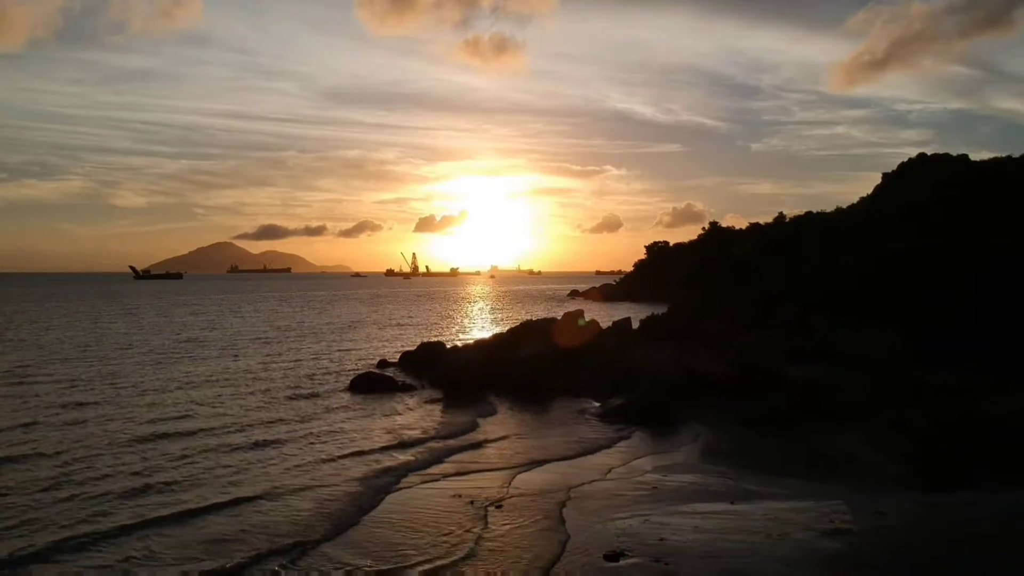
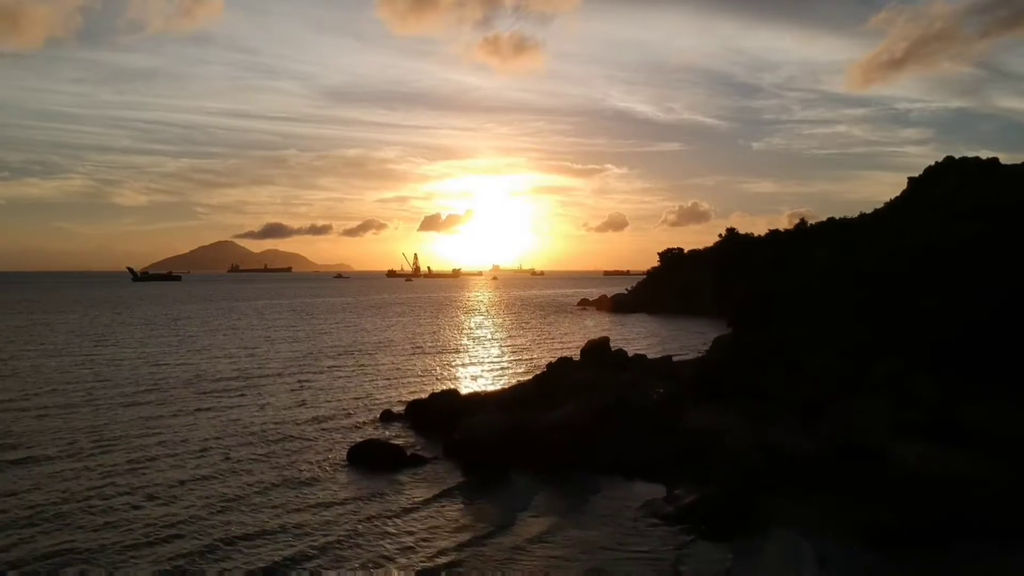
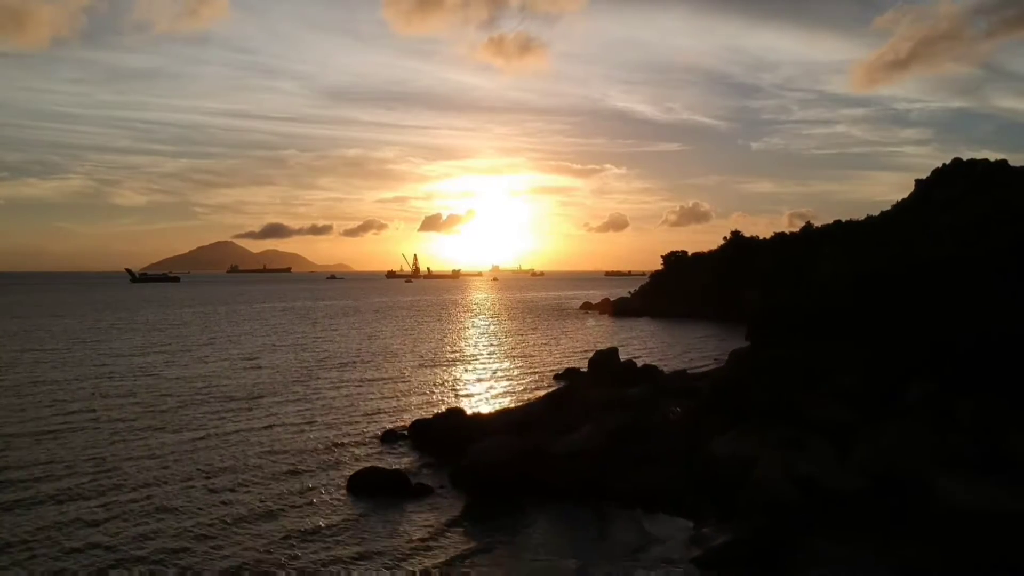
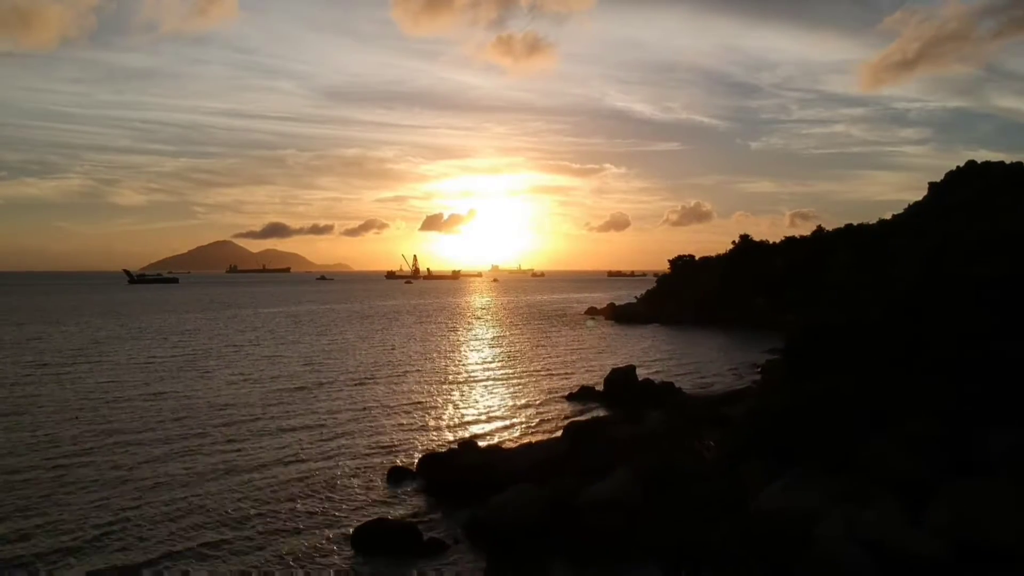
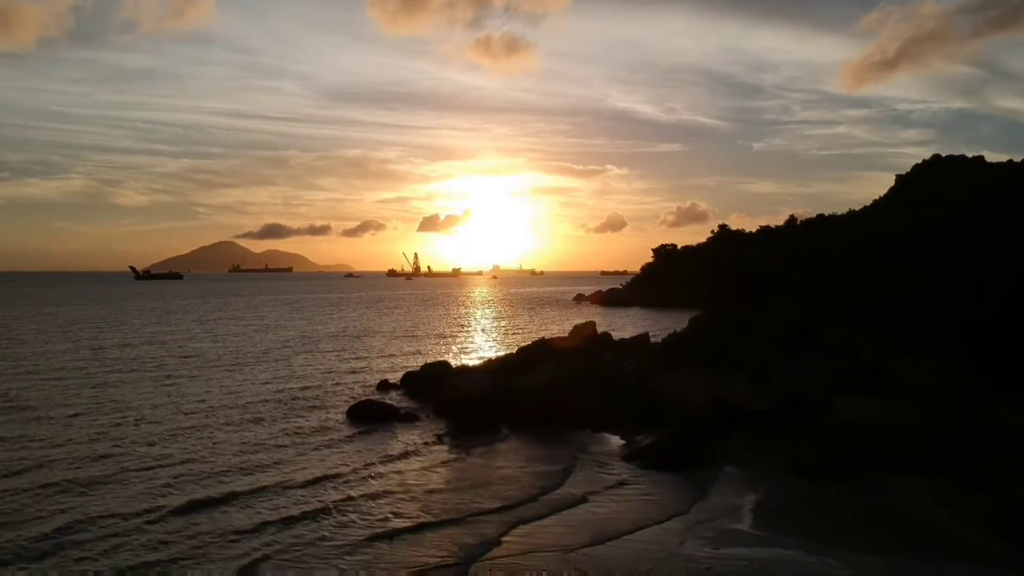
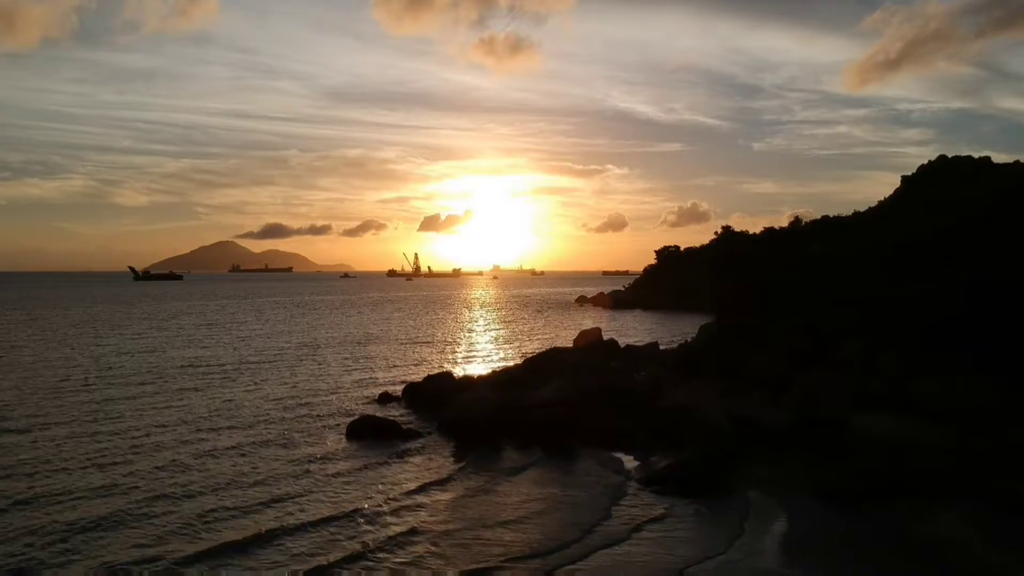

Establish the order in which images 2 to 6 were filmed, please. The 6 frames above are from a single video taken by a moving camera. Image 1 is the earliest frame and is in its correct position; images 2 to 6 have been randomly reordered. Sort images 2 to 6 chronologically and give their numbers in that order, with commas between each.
5, 6, 2, 3, 4
